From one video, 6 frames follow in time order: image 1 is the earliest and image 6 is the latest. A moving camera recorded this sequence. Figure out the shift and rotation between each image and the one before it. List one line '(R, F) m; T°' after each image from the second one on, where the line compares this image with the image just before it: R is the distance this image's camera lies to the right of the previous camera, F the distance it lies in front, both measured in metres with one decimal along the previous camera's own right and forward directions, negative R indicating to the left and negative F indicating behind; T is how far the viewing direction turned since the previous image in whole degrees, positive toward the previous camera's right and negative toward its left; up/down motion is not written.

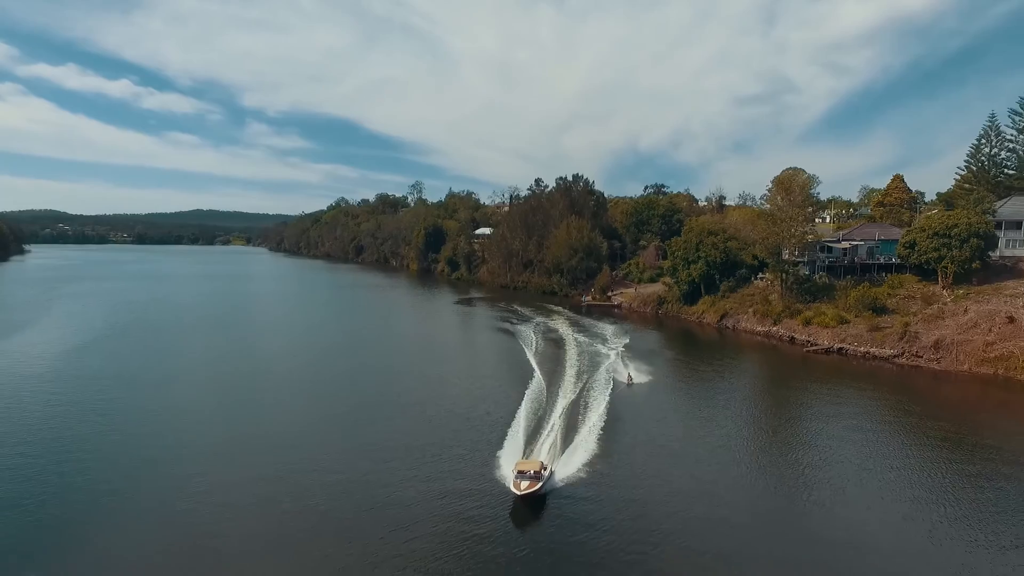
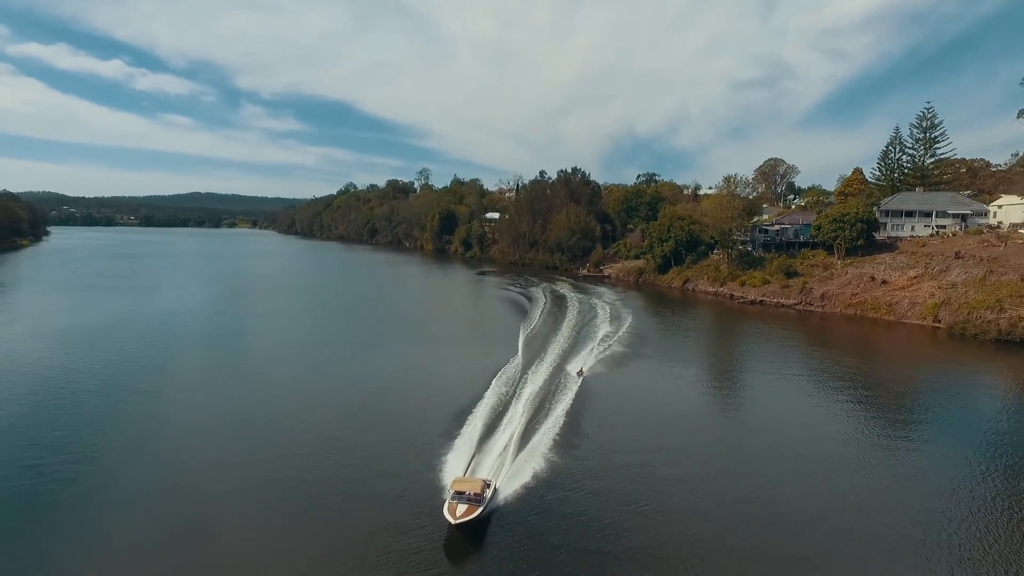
(-0.8, -5.5) m; 0°
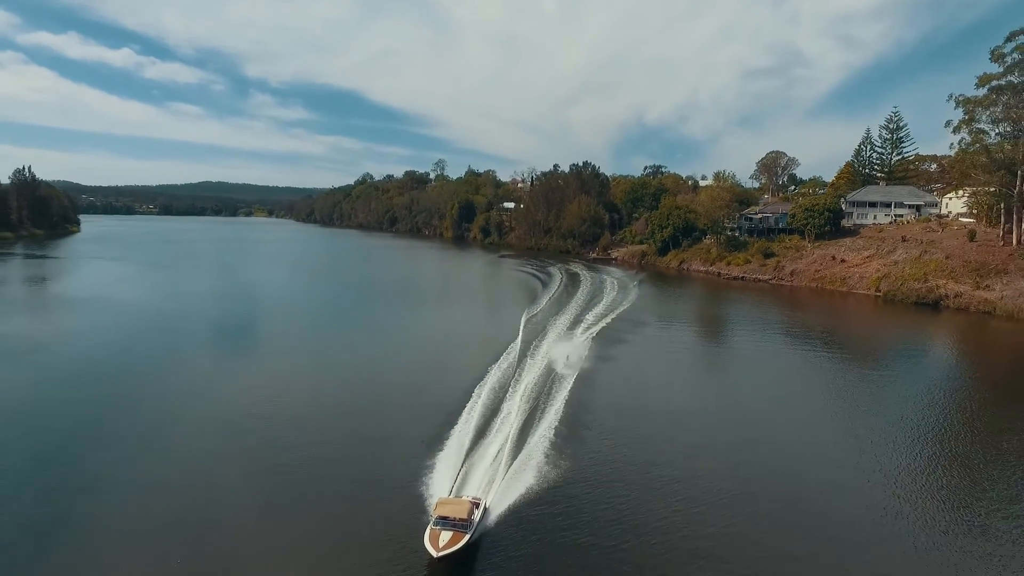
(-0.6, -3.9) m; -1°
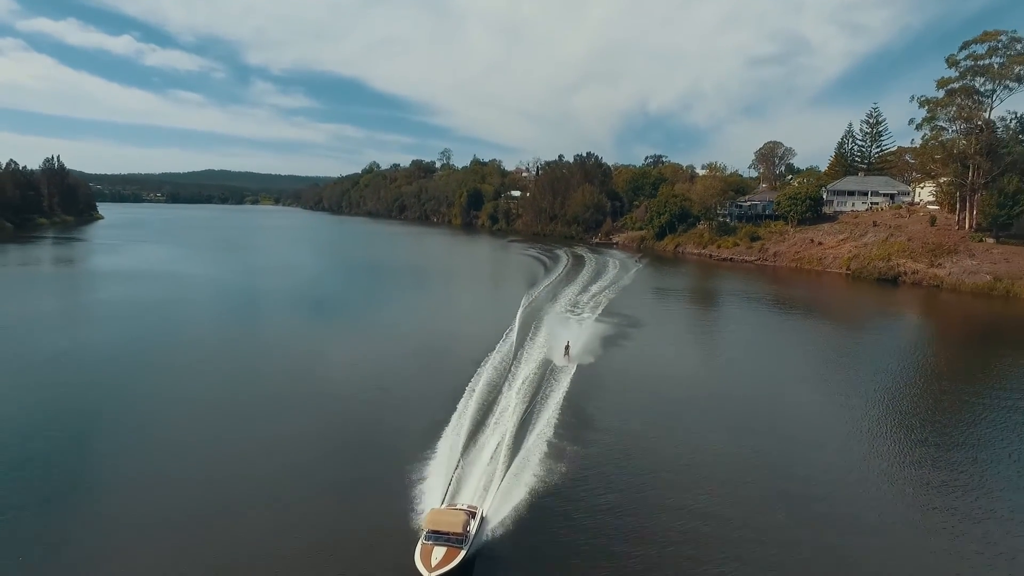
(-0.4, -2.5) m; 0°
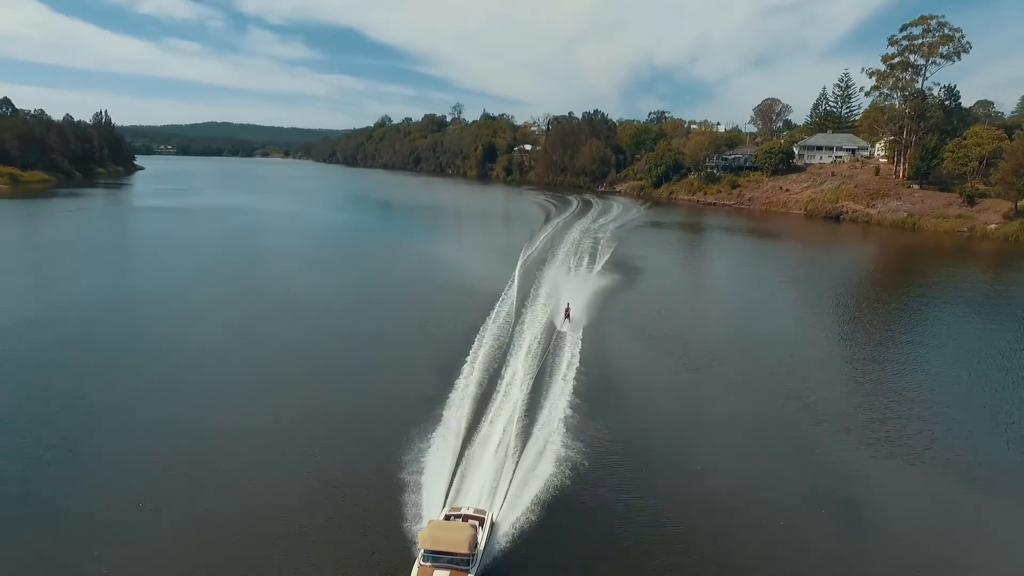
(-1.0, -5.4) m; 0°
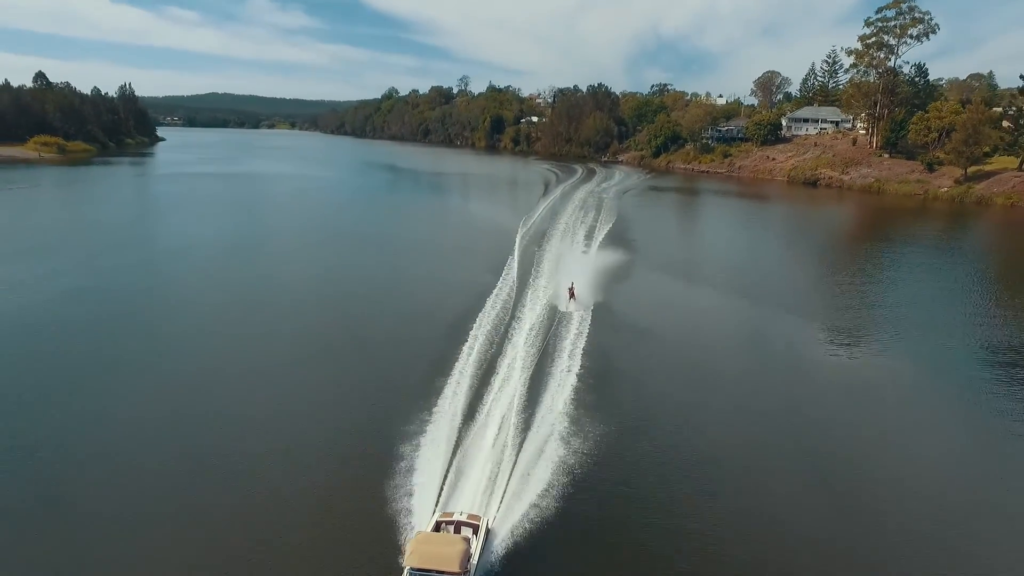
(-0.5, -3.2) m; 0°
